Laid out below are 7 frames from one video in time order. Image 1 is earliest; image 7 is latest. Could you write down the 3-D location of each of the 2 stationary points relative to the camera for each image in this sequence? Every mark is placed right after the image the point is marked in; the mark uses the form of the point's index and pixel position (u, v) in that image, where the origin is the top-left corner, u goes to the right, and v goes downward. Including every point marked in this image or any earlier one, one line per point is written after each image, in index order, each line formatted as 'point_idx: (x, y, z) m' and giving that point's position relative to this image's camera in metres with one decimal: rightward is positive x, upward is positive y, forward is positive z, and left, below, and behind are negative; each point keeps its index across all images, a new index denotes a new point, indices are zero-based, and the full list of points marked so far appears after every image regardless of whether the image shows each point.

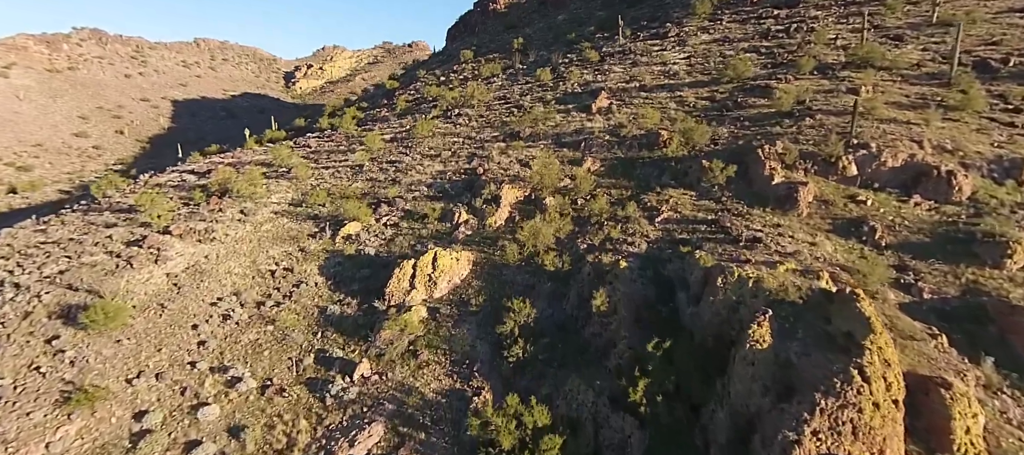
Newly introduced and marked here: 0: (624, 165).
0: (+3.3, +1.9, +15.1) m
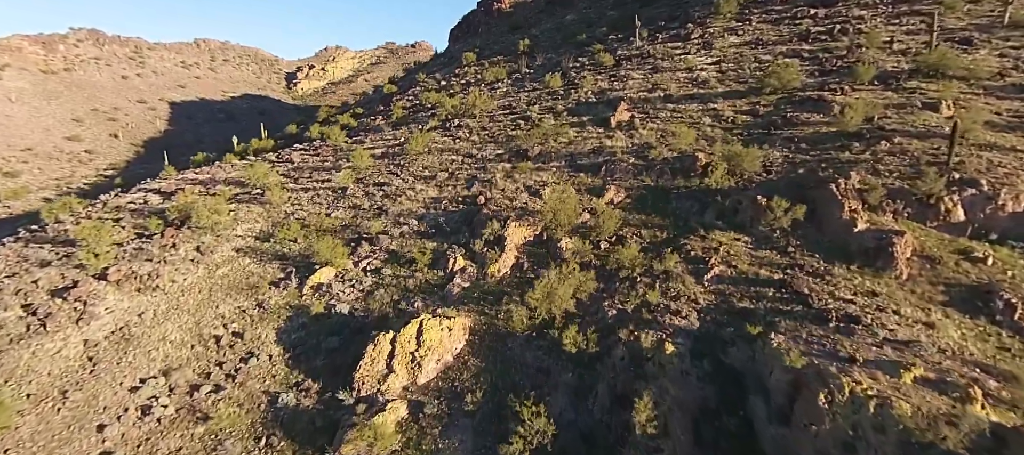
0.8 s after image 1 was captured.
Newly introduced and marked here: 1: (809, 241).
0: (+3.5, +0.8, +12.4) m
1: (+5.6, -0.3, +9.6) m
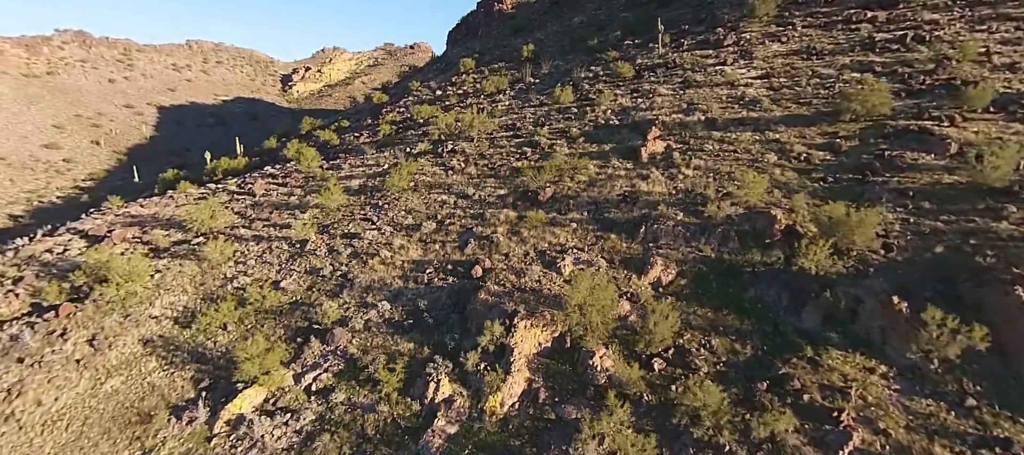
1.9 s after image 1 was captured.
0: (+3.7, -0.9, +8.8) m
1: (+5.8, -1.9, +6.0) m
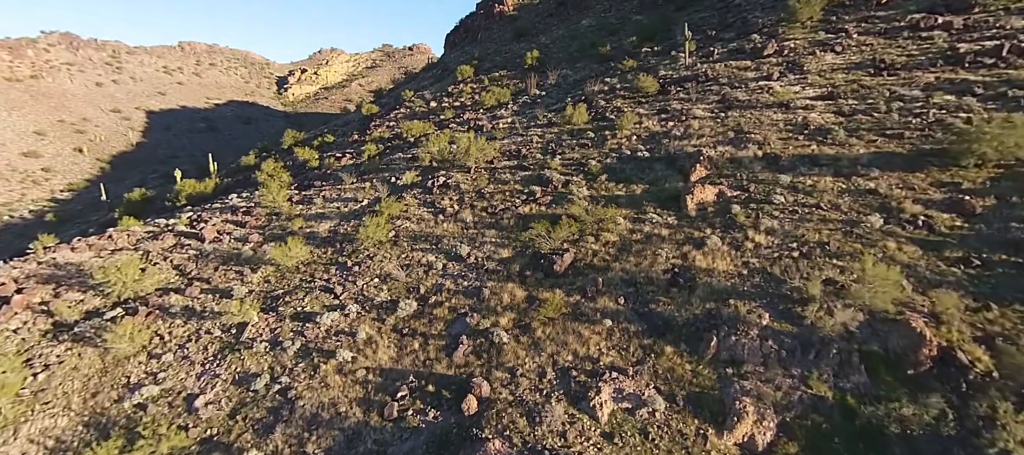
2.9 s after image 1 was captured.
0: (+3.8, -2.4, +5.6) m
1: (+5.9, -3.4, +2.8) m
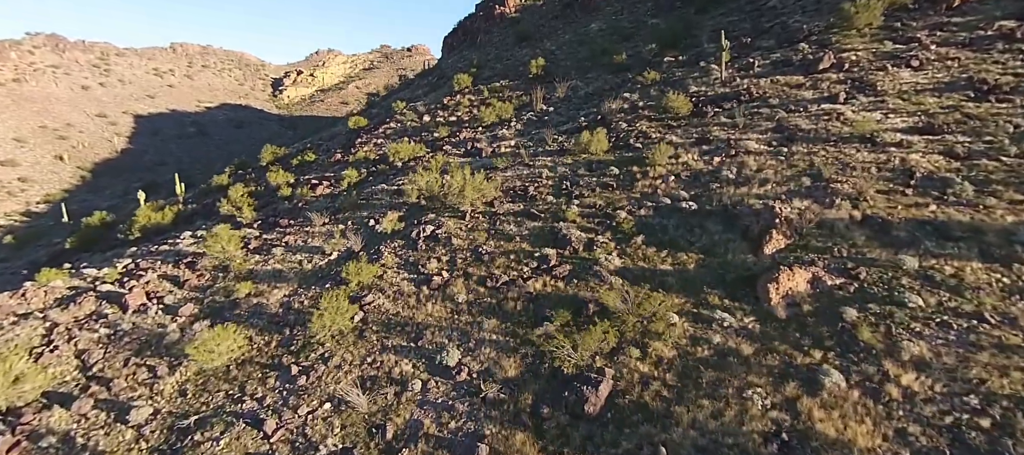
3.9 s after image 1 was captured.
0: (+3.9, -4.0, +2.4) m
1: (+6.0, -5.0, -0.4) m
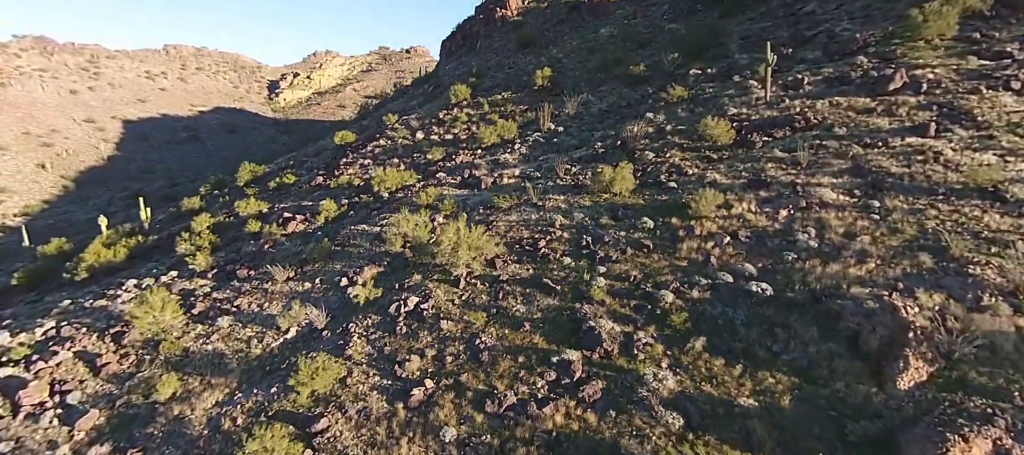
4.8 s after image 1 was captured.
0: (+4.1, -5.4, -0.4) m
1: (+6.1, -6.4, -3.2) m
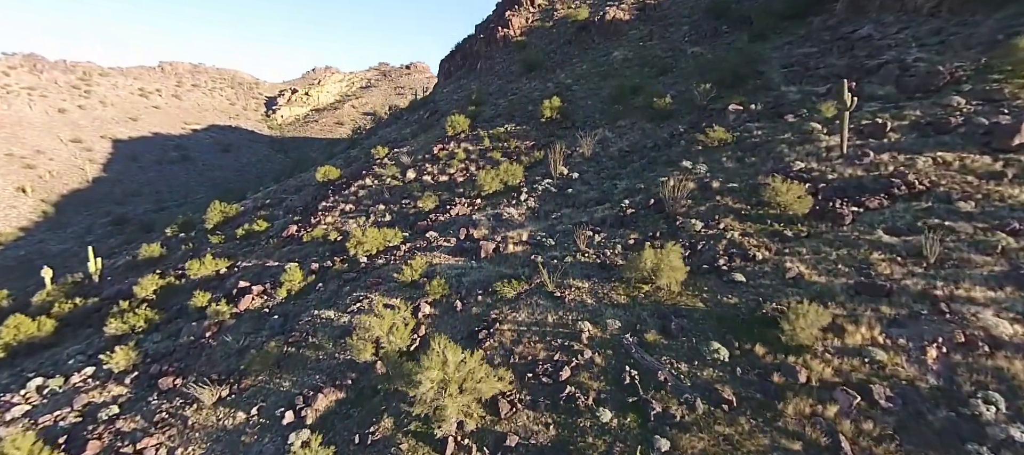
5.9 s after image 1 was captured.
0: (+4.2, -7.0, -3.8) m
1: (+6.3, -7.9, -6.6) m
